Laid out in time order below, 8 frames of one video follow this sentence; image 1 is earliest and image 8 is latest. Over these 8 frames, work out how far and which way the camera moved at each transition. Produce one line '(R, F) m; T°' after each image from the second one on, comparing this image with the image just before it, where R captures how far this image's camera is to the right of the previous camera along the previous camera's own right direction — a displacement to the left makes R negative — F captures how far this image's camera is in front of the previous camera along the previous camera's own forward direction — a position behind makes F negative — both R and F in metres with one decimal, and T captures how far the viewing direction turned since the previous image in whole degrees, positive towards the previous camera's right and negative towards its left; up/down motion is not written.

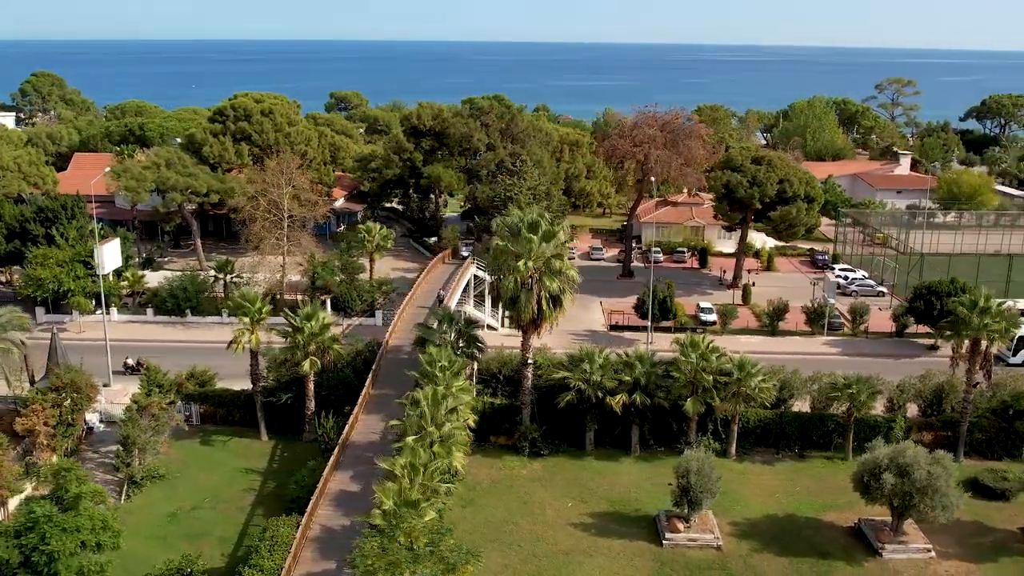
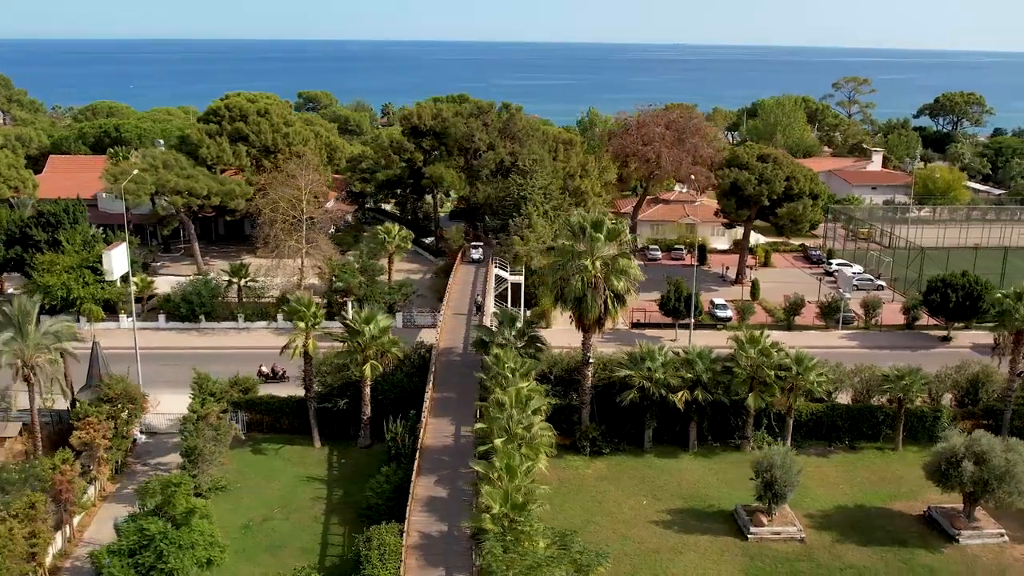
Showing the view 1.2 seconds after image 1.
(-4.1, +0.3) m; +4°
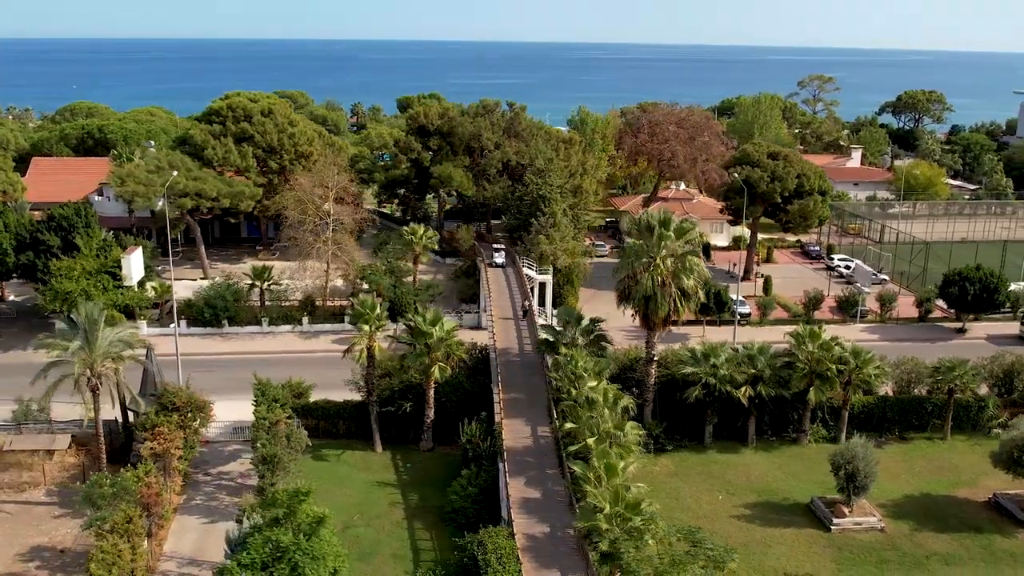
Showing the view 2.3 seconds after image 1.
(-4.0, +0.2) m; +4°
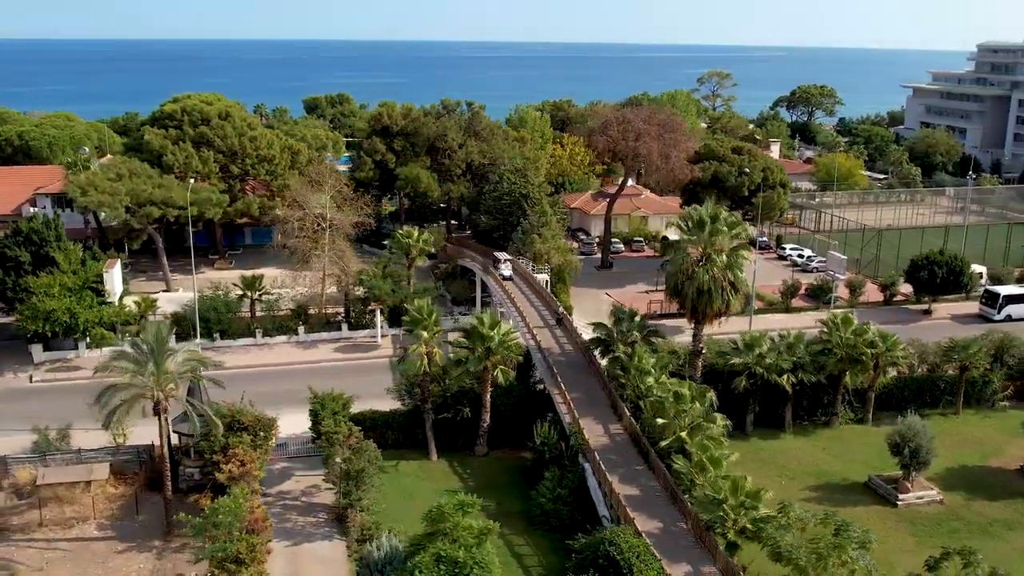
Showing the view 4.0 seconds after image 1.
(-5.9, +0.6) m; +8°
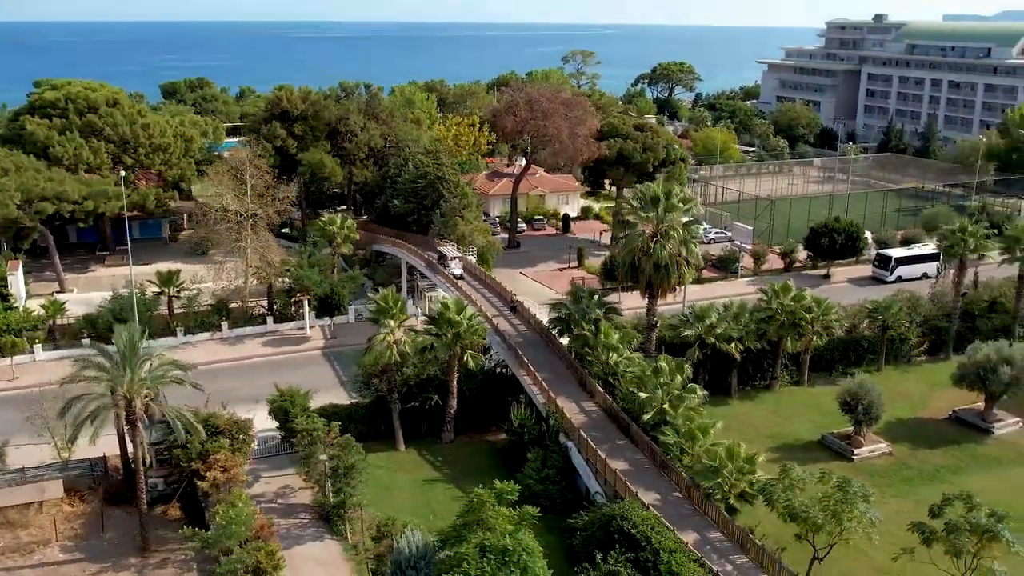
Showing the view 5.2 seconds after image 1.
(-3.6, +0.5) m; +9°
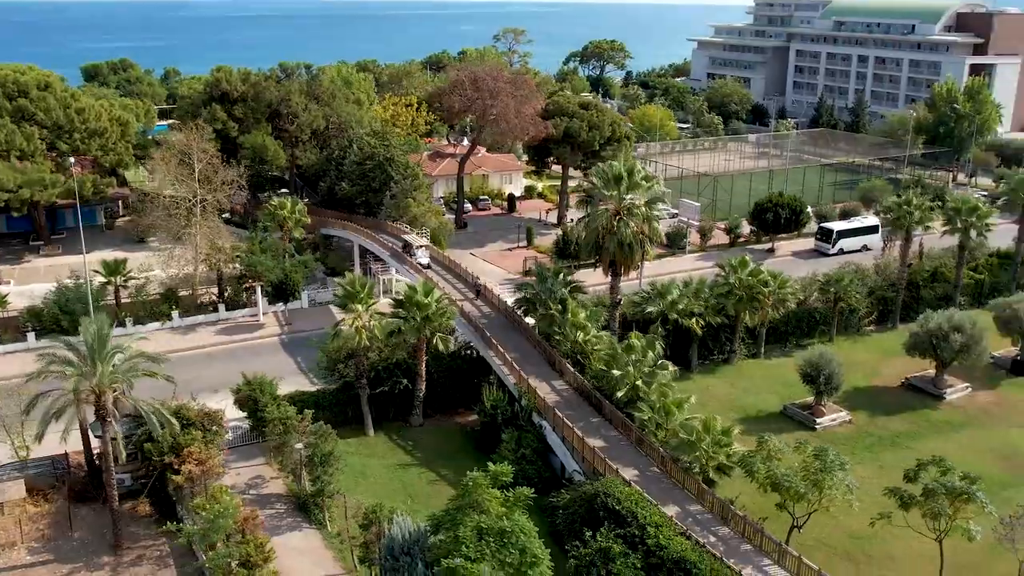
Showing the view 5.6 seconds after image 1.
(-1.2, +0.2) m; +4°
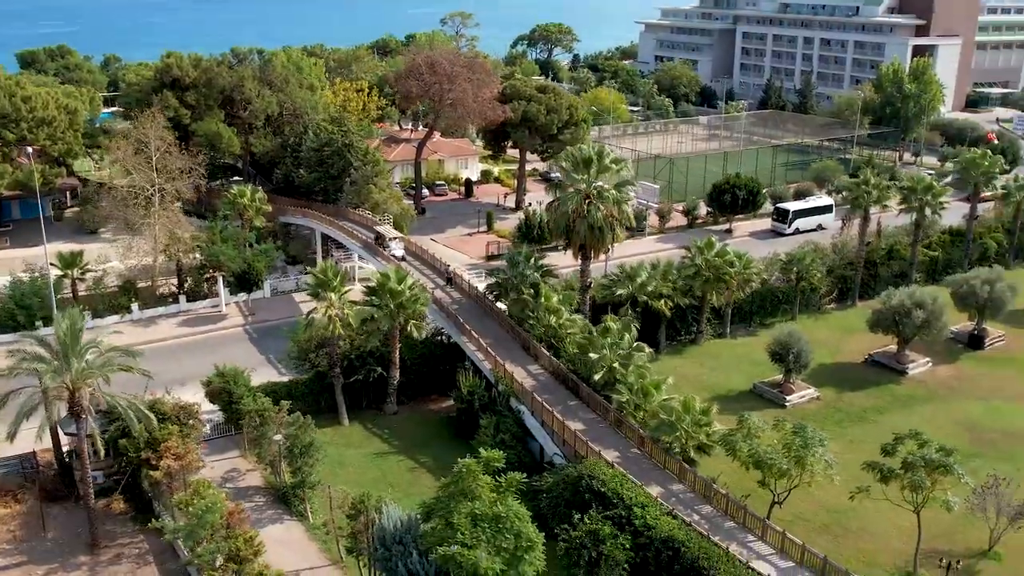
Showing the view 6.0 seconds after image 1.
(-0.9, +0.1) m; +3°
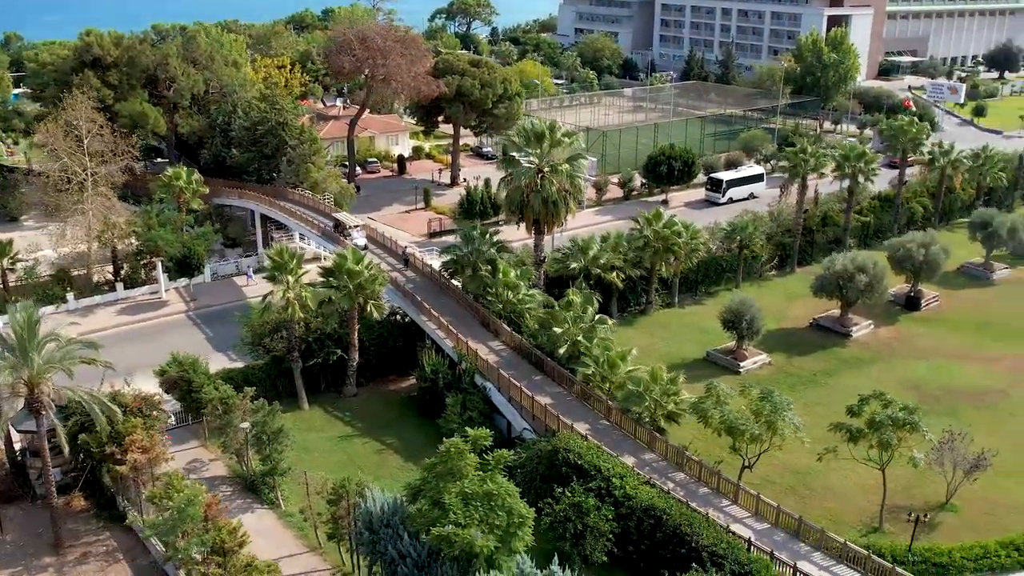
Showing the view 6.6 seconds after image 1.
(-1.3, +0.2) m; +5°
